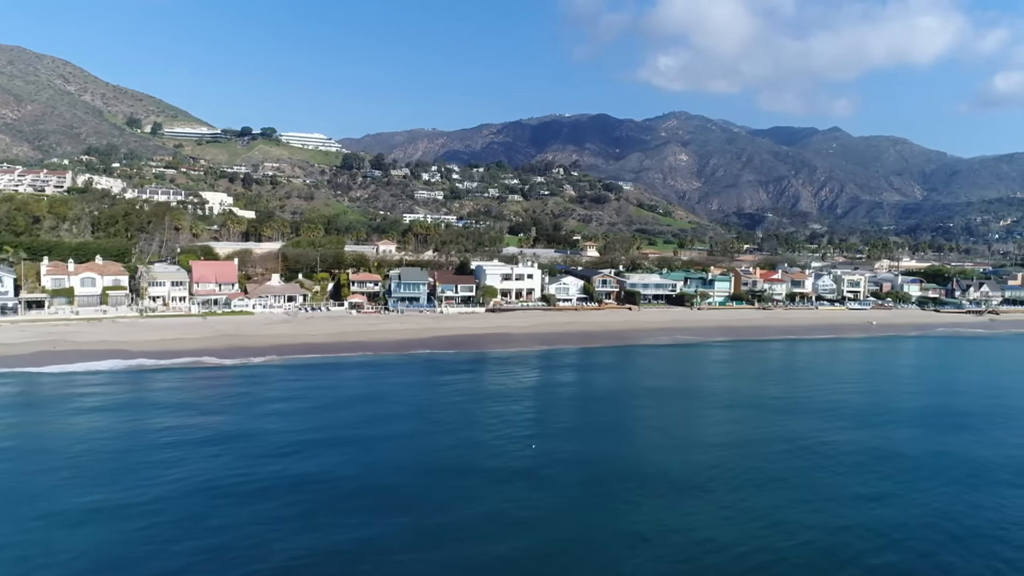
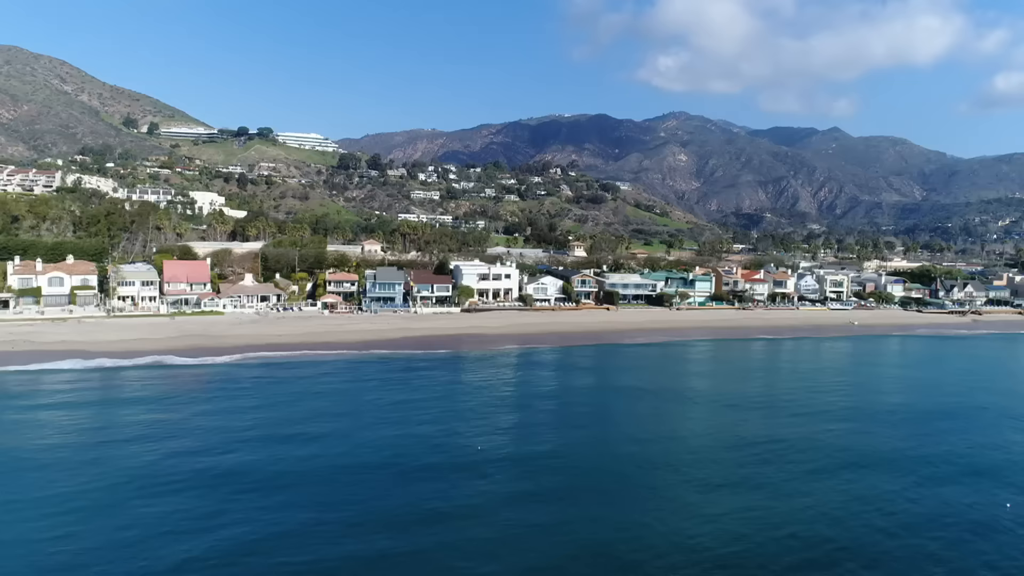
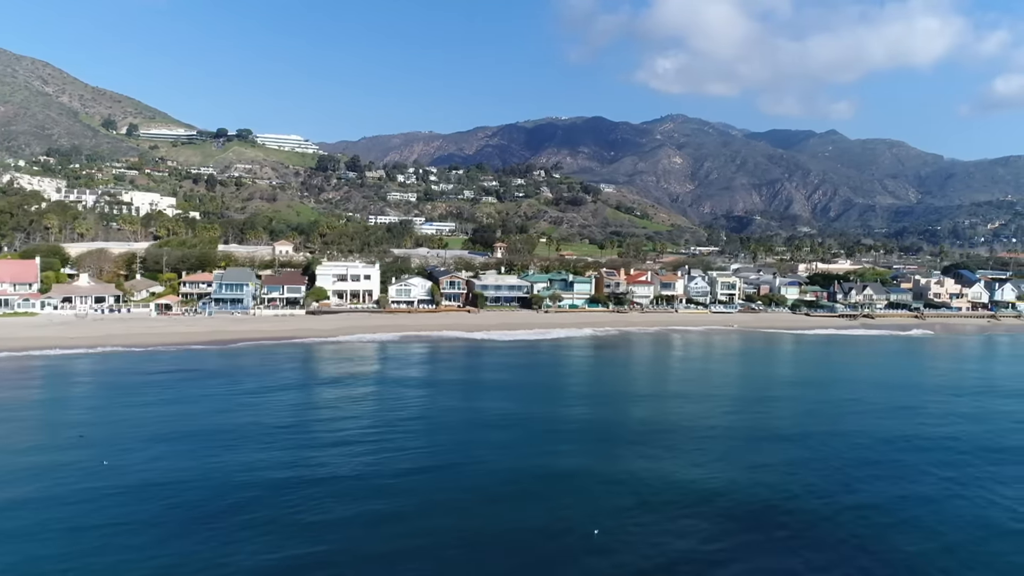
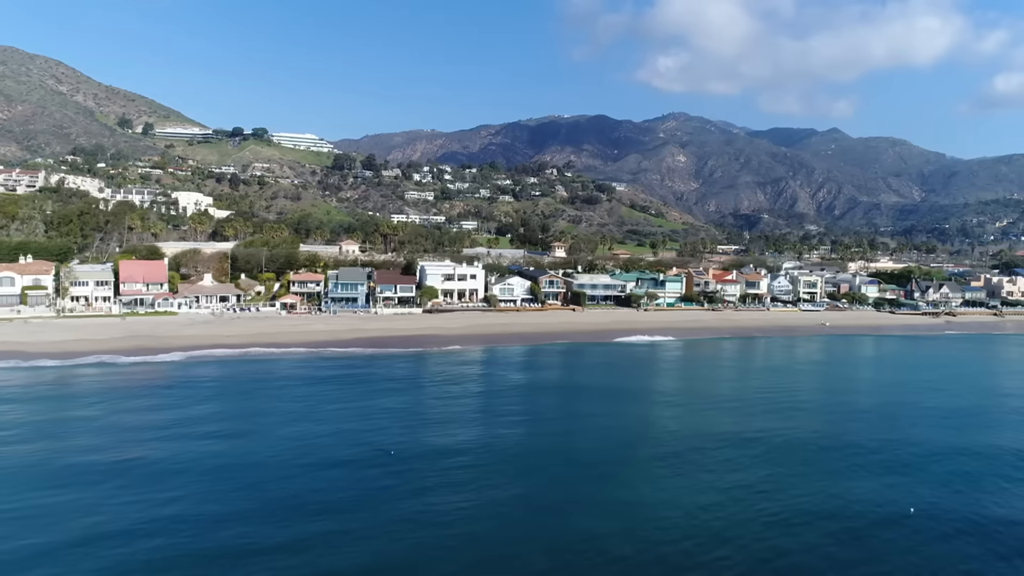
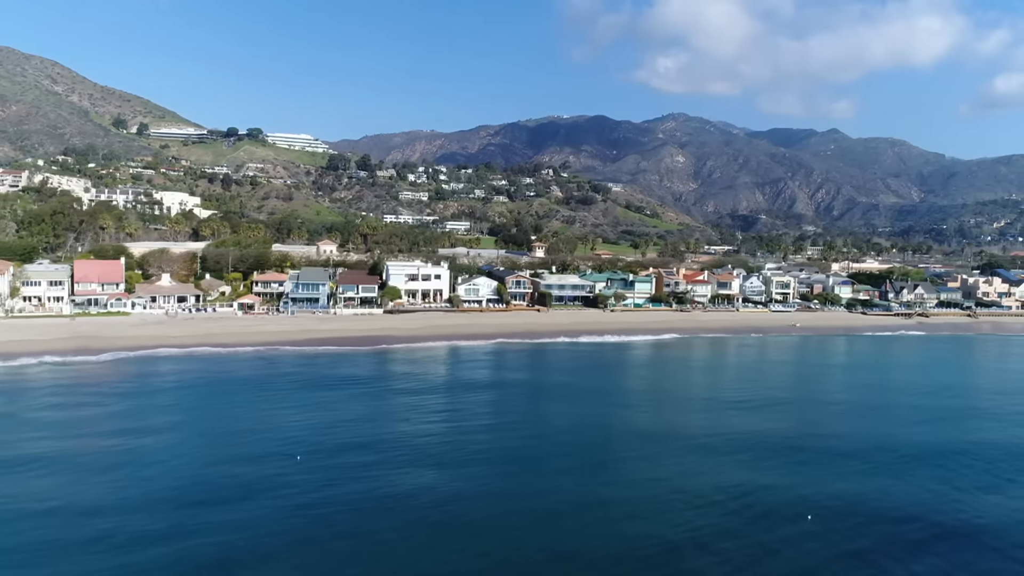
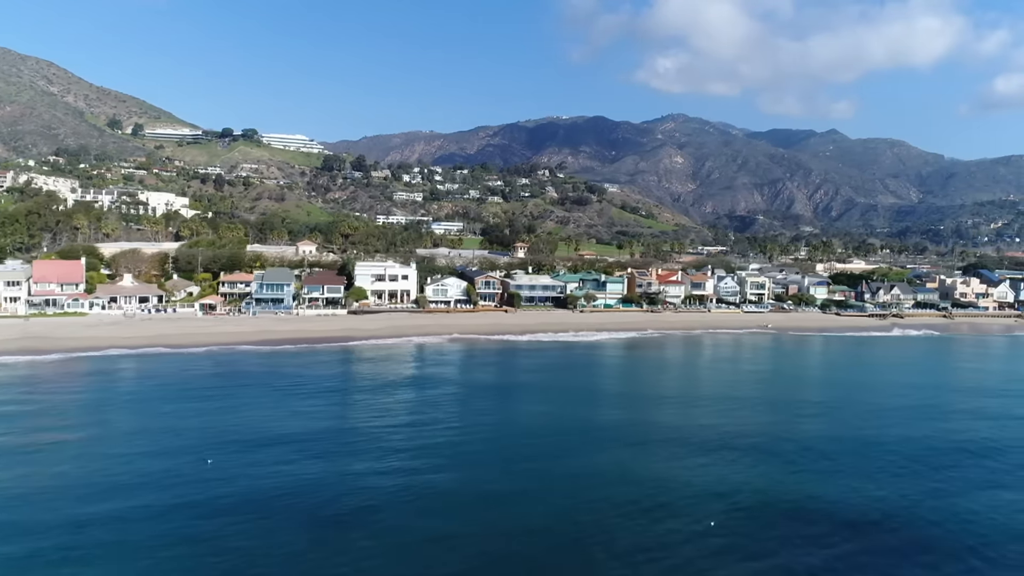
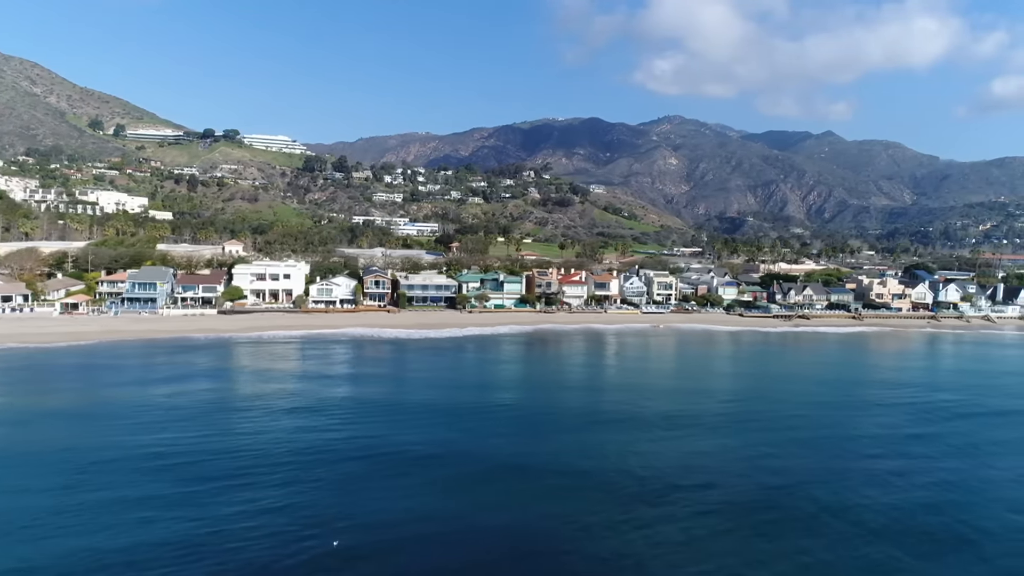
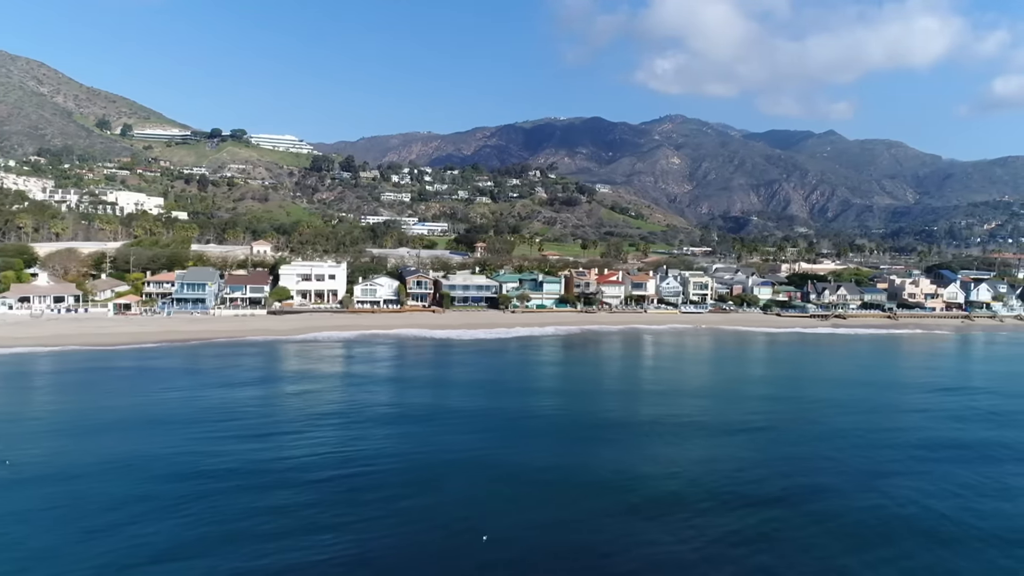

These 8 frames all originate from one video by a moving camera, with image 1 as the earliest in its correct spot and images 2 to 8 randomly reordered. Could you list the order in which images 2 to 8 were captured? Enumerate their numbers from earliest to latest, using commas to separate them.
2, 4, 5, 6, 3, 8, 7
